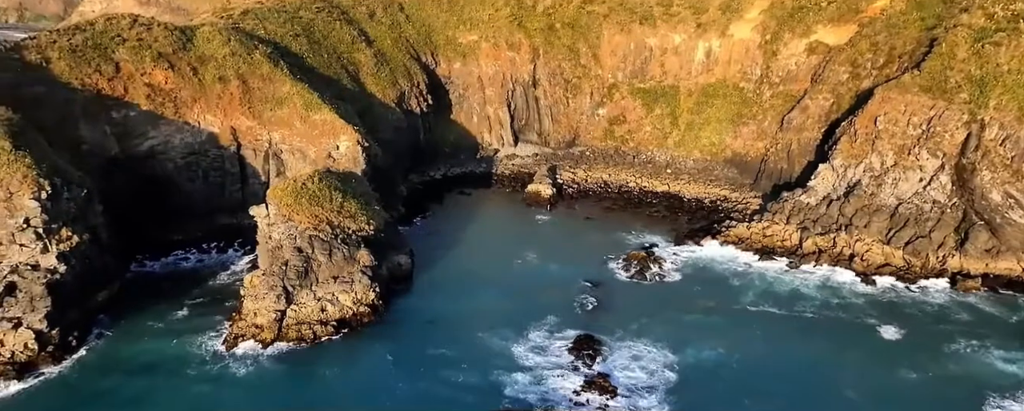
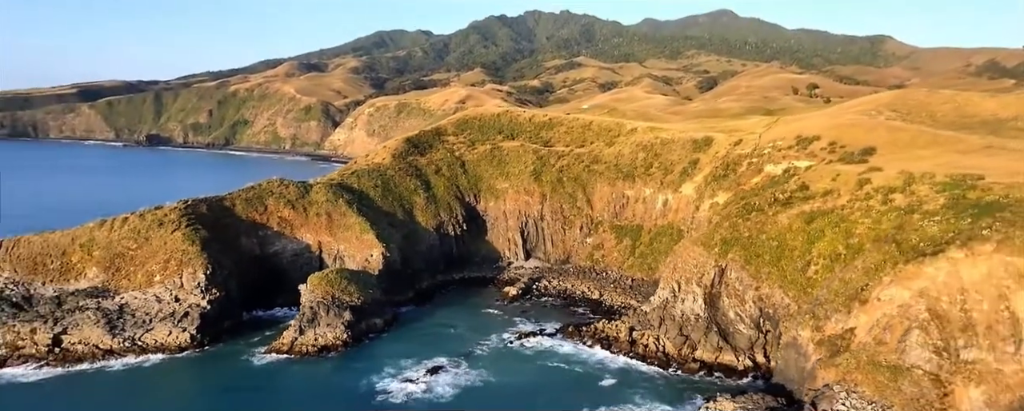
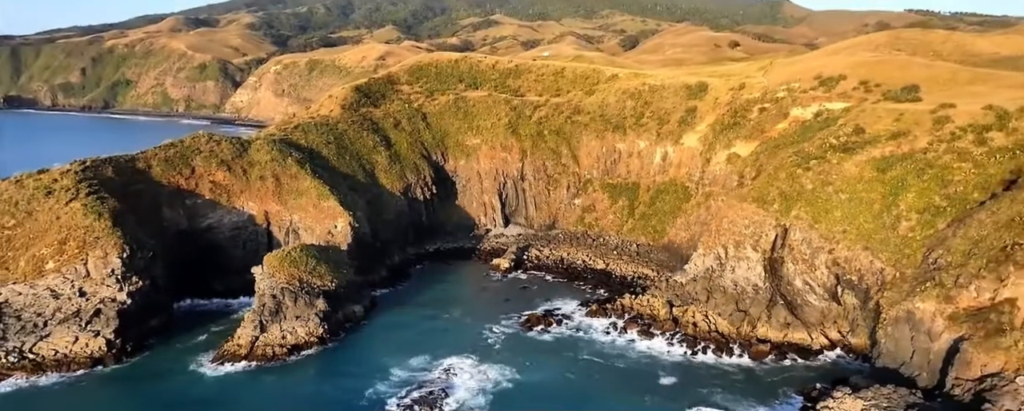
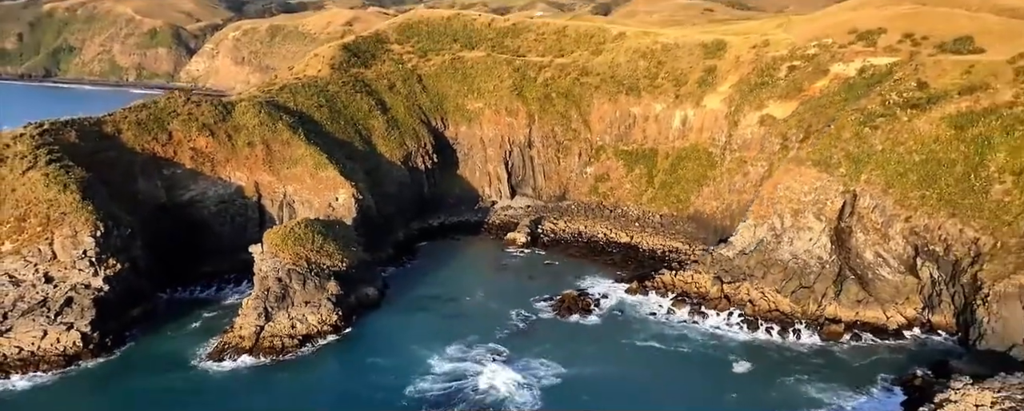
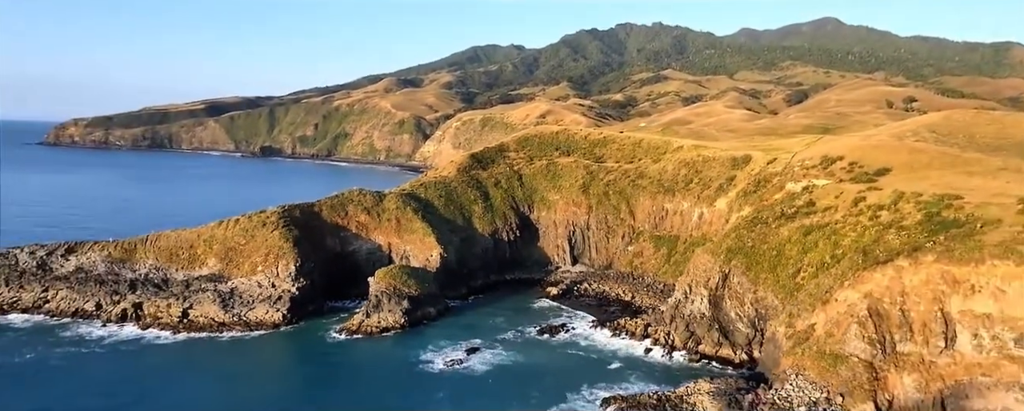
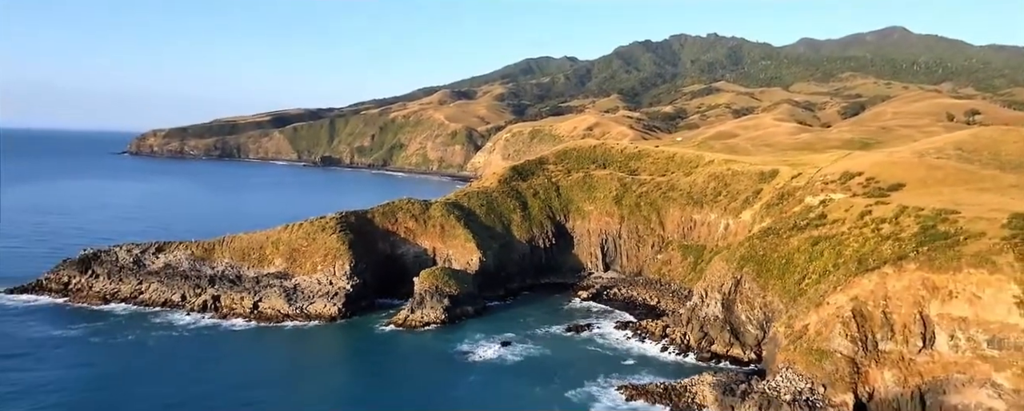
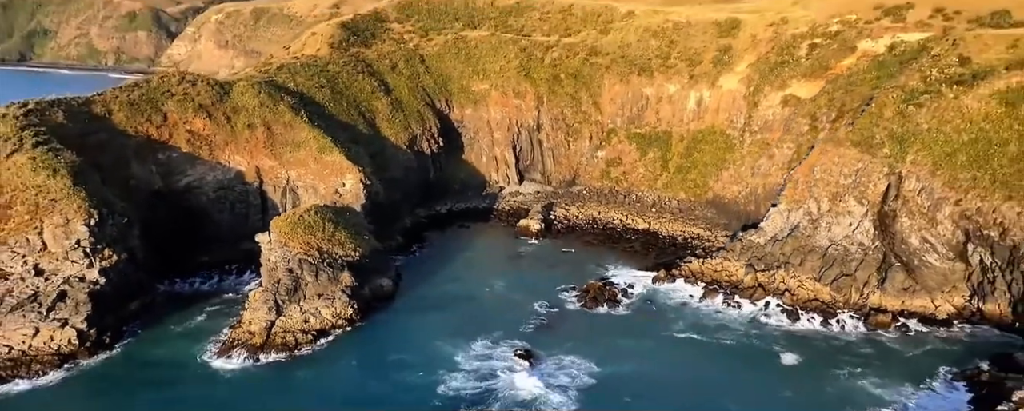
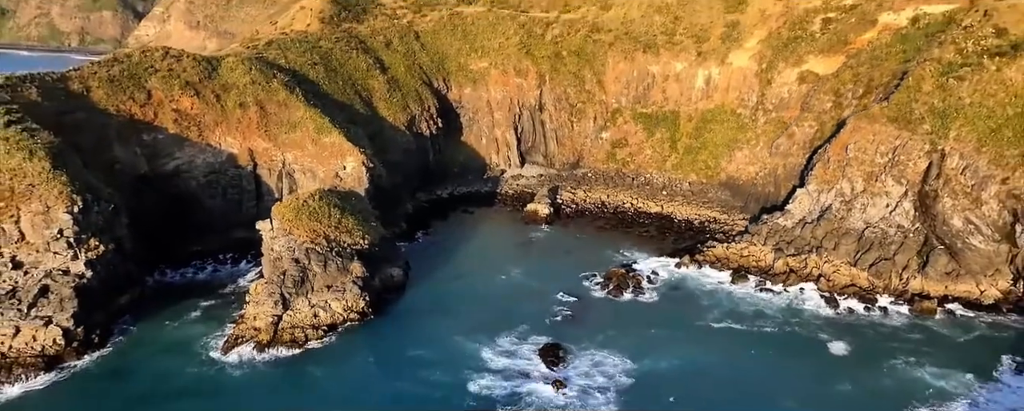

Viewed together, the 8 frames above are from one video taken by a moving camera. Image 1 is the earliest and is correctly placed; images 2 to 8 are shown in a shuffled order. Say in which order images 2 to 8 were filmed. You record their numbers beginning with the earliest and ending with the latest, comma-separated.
8, 7, 4, 3, 2, 5, 6
